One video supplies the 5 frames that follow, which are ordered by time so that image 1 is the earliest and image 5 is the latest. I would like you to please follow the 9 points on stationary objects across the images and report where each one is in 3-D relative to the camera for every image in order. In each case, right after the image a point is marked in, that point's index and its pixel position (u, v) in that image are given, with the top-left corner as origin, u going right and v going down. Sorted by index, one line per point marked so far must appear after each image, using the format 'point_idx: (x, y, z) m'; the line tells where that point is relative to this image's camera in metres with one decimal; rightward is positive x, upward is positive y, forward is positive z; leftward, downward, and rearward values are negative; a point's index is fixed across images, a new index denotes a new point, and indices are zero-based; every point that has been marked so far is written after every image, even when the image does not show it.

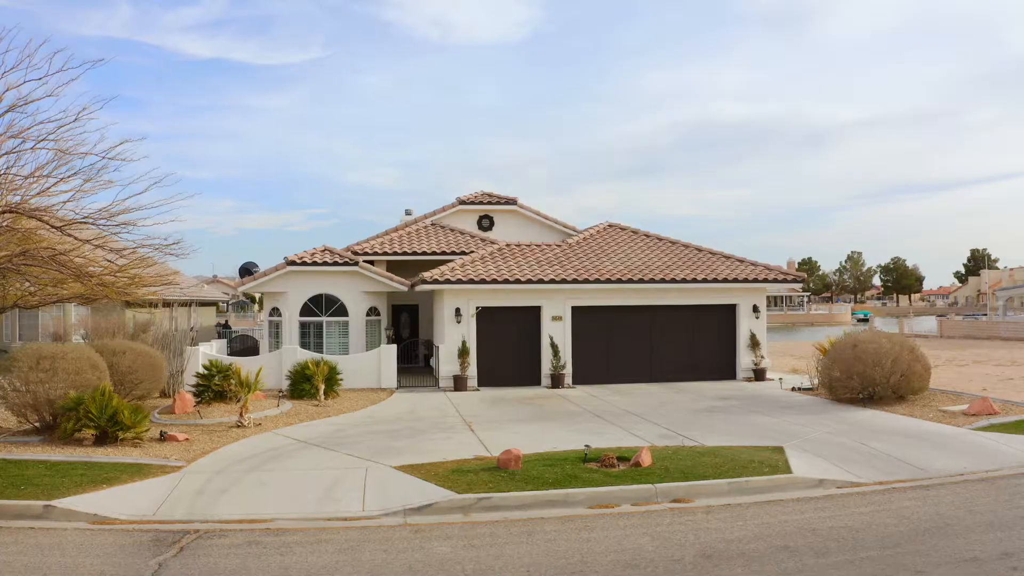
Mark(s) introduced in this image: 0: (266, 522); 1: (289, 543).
0: (-3.1, -2.9, +9.0) m
1: (-2.6, -2.9, +8.4) m
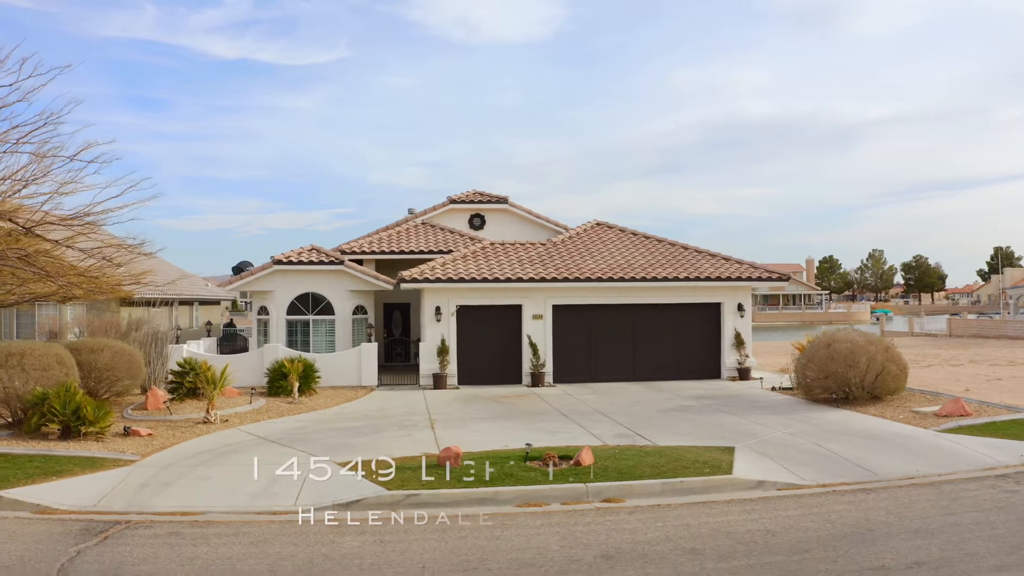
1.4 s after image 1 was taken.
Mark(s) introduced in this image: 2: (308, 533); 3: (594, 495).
0: (-4.0, -2.9, +9.3) m
1: (-3.6, -2.9, +8.6) m
2: (-2.4, -2.9, +8.5) m
3: (+1.1, -2.7, +9.7) m
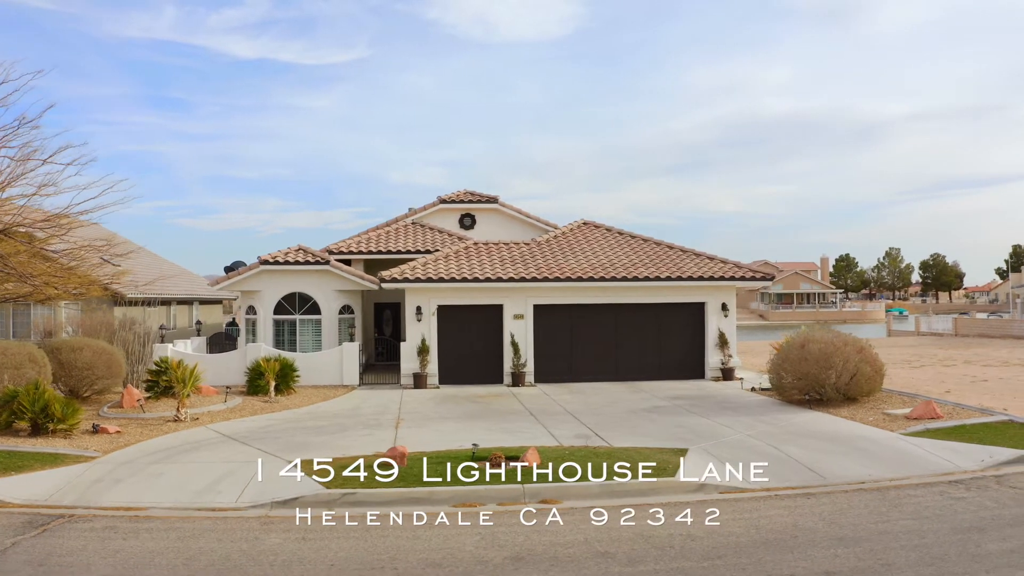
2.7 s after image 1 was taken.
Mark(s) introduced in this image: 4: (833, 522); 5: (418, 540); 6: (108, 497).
0: (-4.9, -2.9, +9.5) m
1: (-4.5, -2.9, +8.9) m
2: (-3.3, -2.9, +8.7) m
3: (+0.3, -2.7, +9.7) m
4: (+3.8, -2.7, +8.6) m
5: (-1.0, -2.8, +8.2) m
6: (-5.5, -2.8, +9.9) m
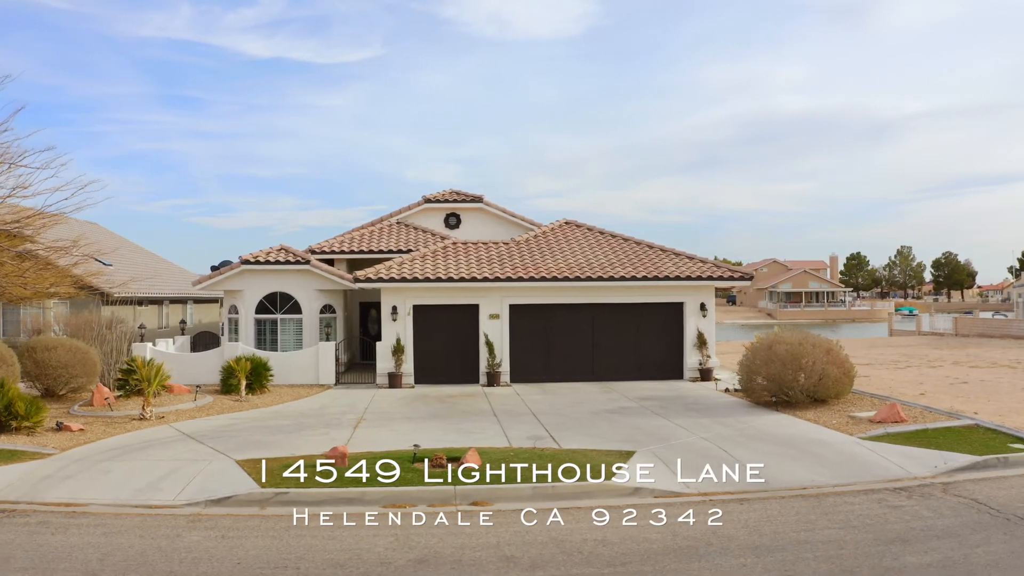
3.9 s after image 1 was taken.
0: (-5.8, -2.9, +9.7) m
1: (-5.5, -2.9, +9.0) m
2: (-4.2, -2.9, +8.8) m
3: (-0.7, -2.8, +9.6) m
4: (+2.8, -2.7, +8.4) m
5: (-2.0, -2.8, +8.2) m
6: (-6.4, -2.8, +10.1) m
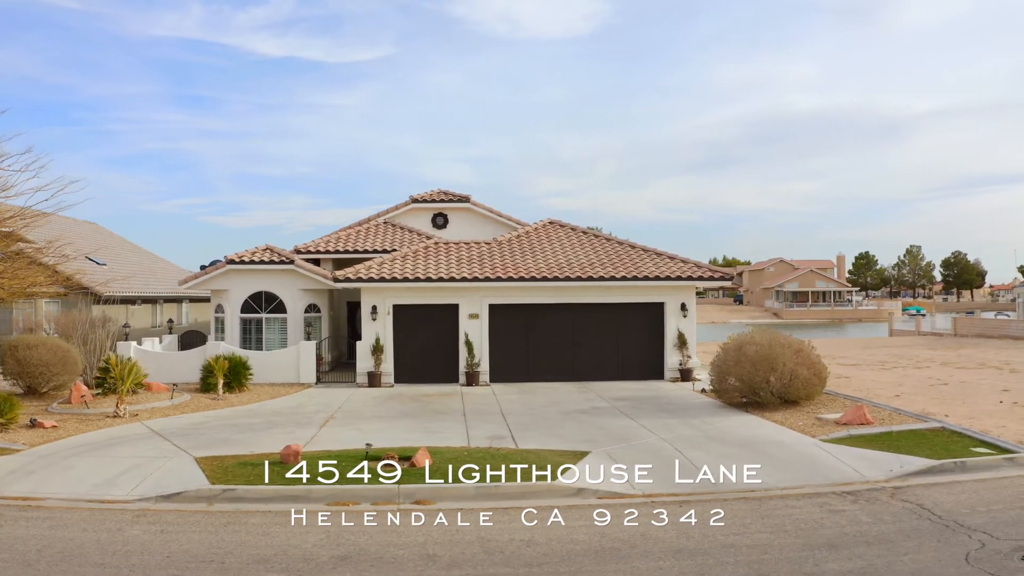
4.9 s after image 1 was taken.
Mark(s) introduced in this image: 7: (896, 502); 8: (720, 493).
0: (-6.5, -2.9, +9.9) m
1: (-6.2, -2.9, +9.2) m
2: (-5.0, -2.9, +9.0) m
3: (-1.4, -2.8, +9.7) m
4: (+2.0, -2.7, +8.3) m
5: (-2.8, -2.8, +8.3) m
6: (-7.1, -2.8, +10.4) m
7: (+4.8, -2.6, +9.1) m
8: (+2.6, -2.7, +9.6) m
